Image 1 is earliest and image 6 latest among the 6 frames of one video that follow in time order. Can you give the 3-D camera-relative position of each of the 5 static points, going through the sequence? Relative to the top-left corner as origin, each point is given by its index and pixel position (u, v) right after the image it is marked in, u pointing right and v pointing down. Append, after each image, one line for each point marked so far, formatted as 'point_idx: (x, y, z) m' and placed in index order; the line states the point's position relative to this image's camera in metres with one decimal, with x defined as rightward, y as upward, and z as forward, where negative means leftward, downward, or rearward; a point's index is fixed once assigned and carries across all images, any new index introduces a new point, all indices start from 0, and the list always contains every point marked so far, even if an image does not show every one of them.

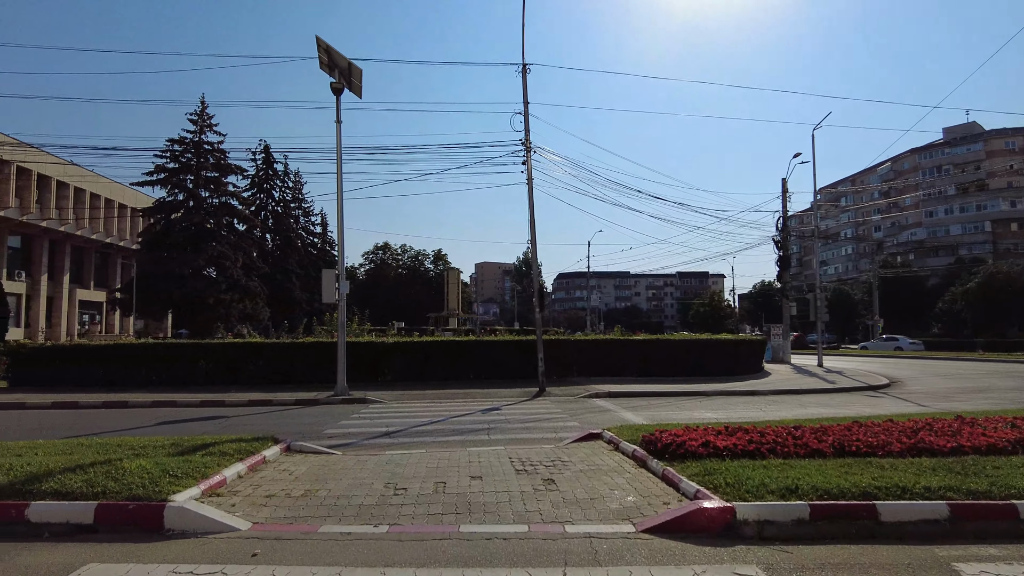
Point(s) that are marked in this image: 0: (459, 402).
0: (-1.3, -2.8, +15.9) m
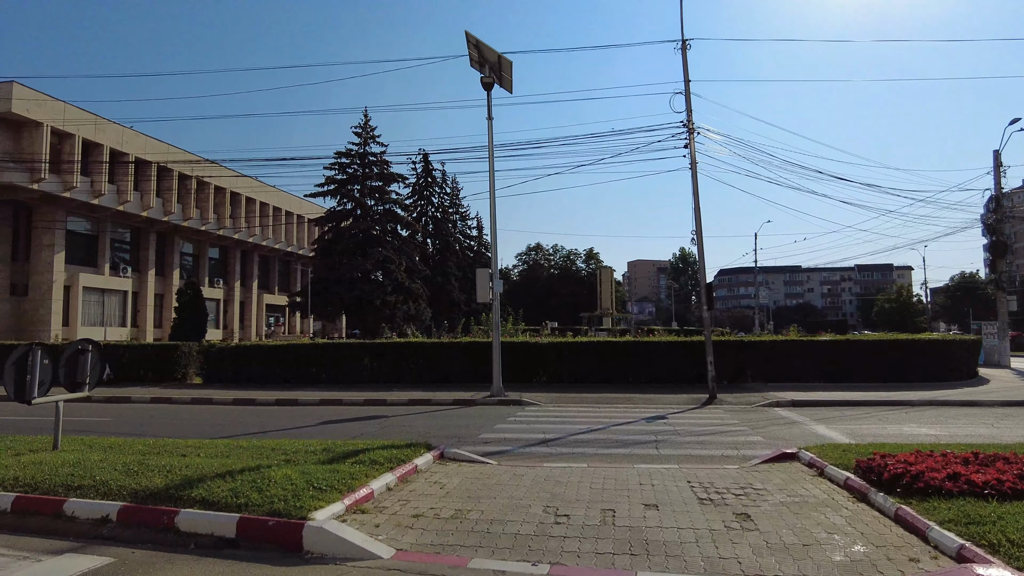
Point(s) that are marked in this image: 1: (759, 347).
0: (+2.4, -2.7, +14.8) m
1: (+6.9, -1.7, +18.4) m
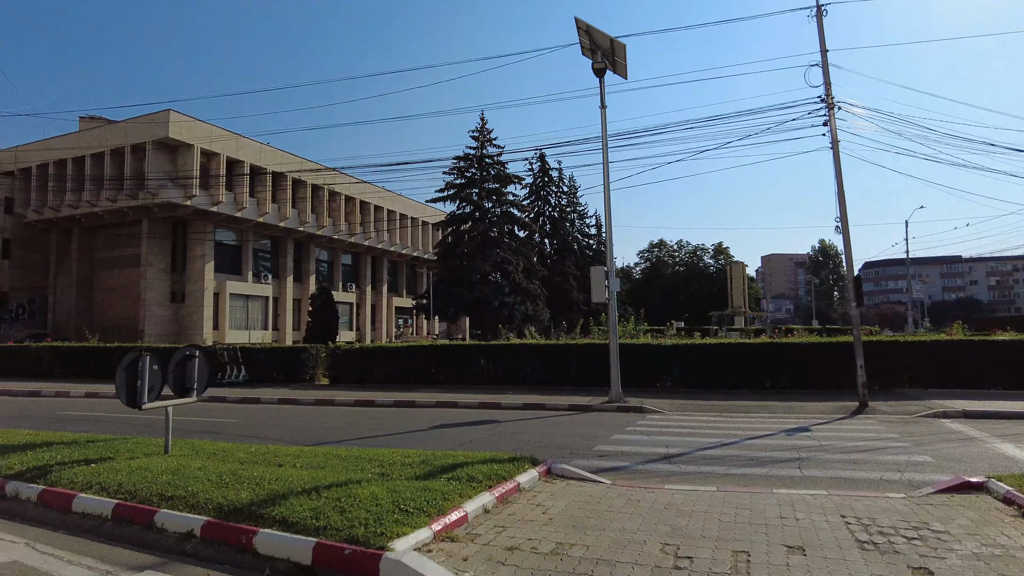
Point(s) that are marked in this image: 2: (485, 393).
0: (+4.9, -2.6, +13.4) m
1: (+9.9, -1.5, +16.1) m
2: (-0.7, -2.8, +17.6) m
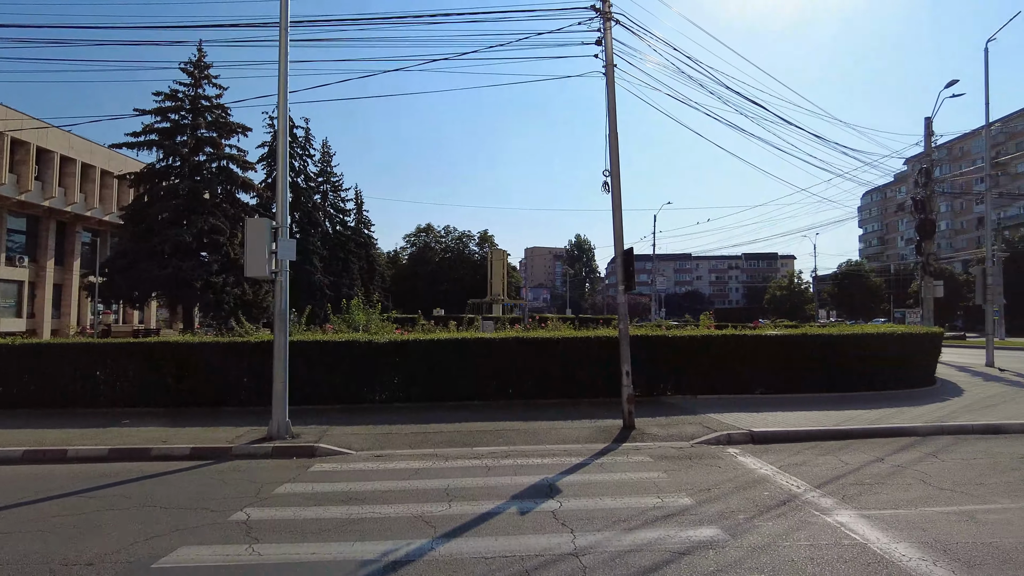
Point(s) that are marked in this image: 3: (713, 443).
0: (-0.4, -2.2, +8.8) m
1: (+3.5, -1.2, +13.0) m
2: (-7.1, -2.2, +10.9) m
3: (+3.0, -2.3, +10.0) m
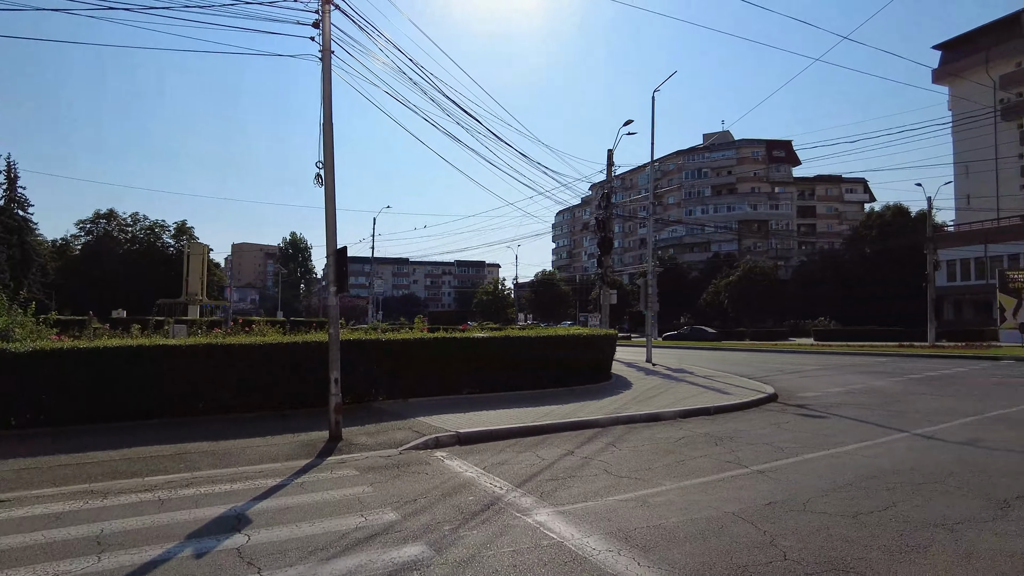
0: (-4.0, -2.2, +7.4) m
1: (-2.1, -1.2, +12.8) m
2: (-11.0, -2.0, +6.6) m
3: (-1.4, -2.4, +9.9) m
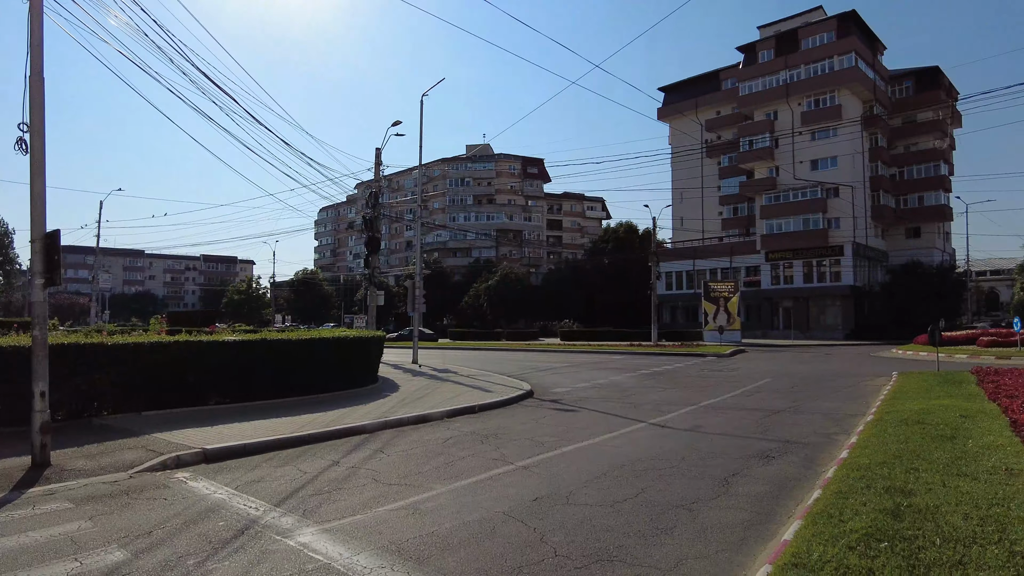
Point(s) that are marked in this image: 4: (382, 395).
0: (-6.2, -2.1, +5.3) m
1: (-6.3, -1.1, +11.1) m
2: (-12.5, -1.8, +2.1) m
3: (-4.6, -2.3, +8.5) m
4: (-2.5, -2.4, +15.9) m
